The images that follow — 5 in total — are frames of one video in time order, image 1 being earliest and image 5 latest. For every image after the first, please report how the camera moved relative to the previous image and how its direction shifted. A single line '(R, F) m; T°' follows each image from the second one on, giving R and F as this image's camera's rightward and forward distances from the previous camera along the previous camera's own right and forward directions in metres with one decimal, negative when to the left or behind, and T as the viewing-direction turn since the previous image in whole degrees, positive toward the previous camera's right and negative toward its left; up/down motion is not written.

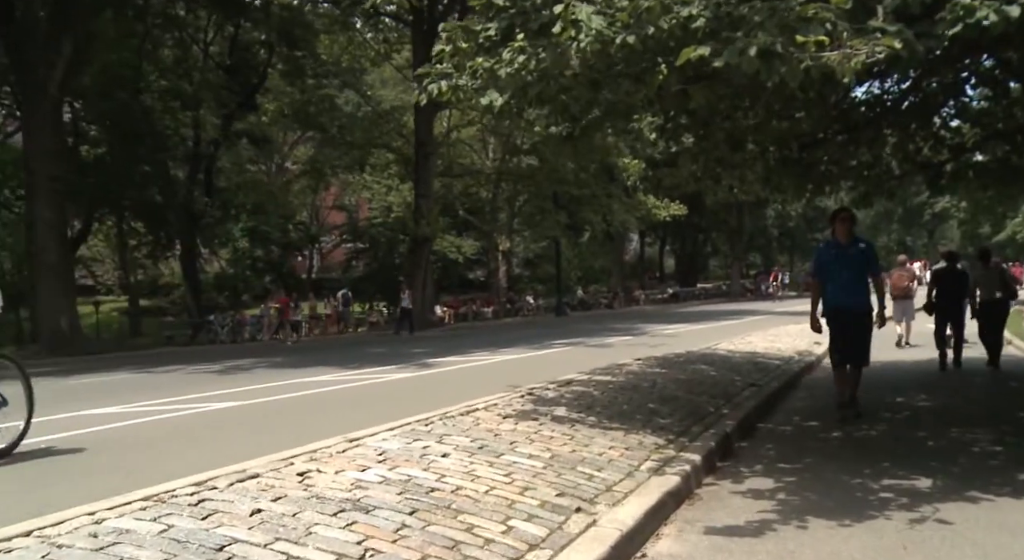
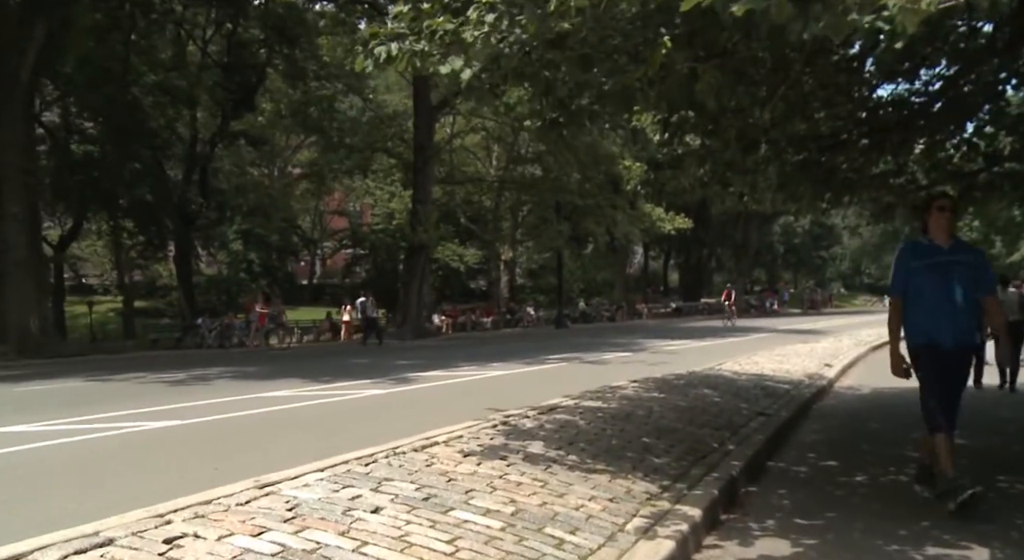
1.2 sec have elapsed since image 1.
(+0.2, +1.1) m; 0°
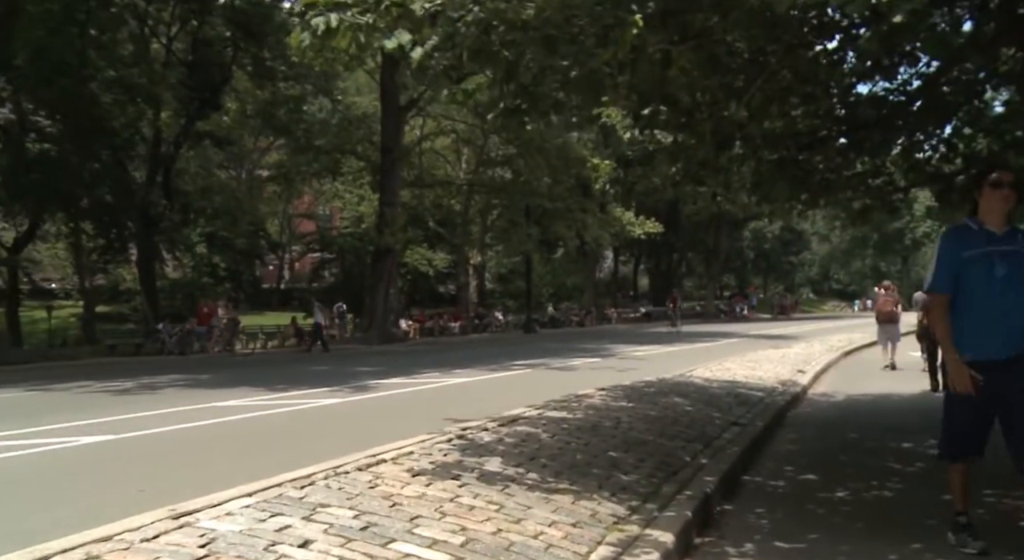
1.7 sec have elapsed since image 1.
(+0.1, +0.5) m; +2°
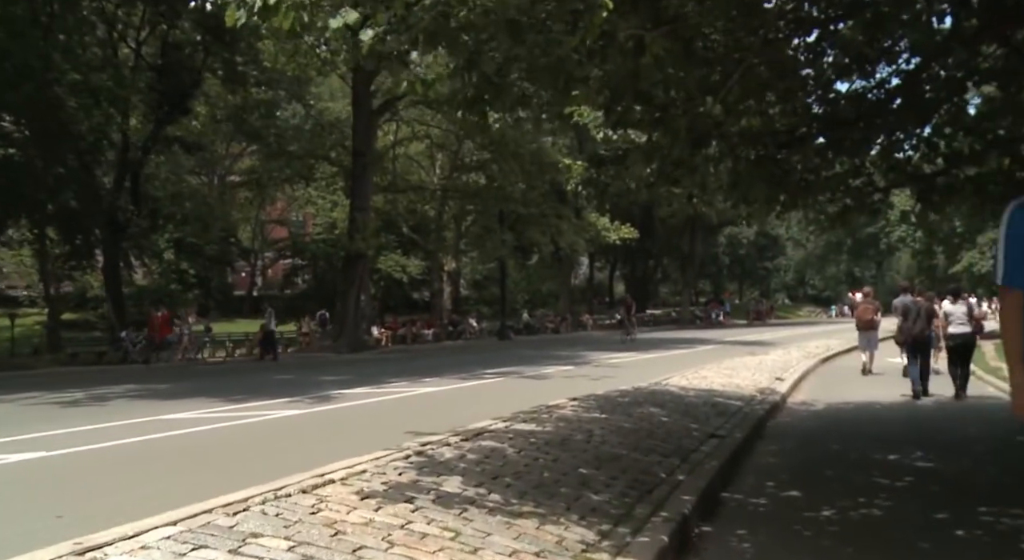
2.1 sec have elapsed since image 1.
(+0.1, +0.5) m; +2°
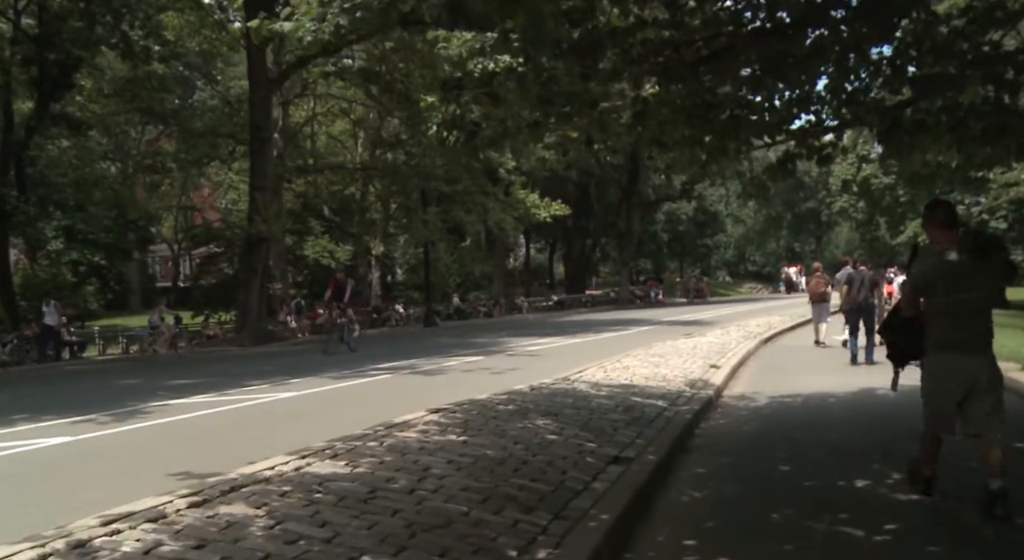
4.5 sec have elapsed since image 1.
(+0.9, +2.5) m; +4°
